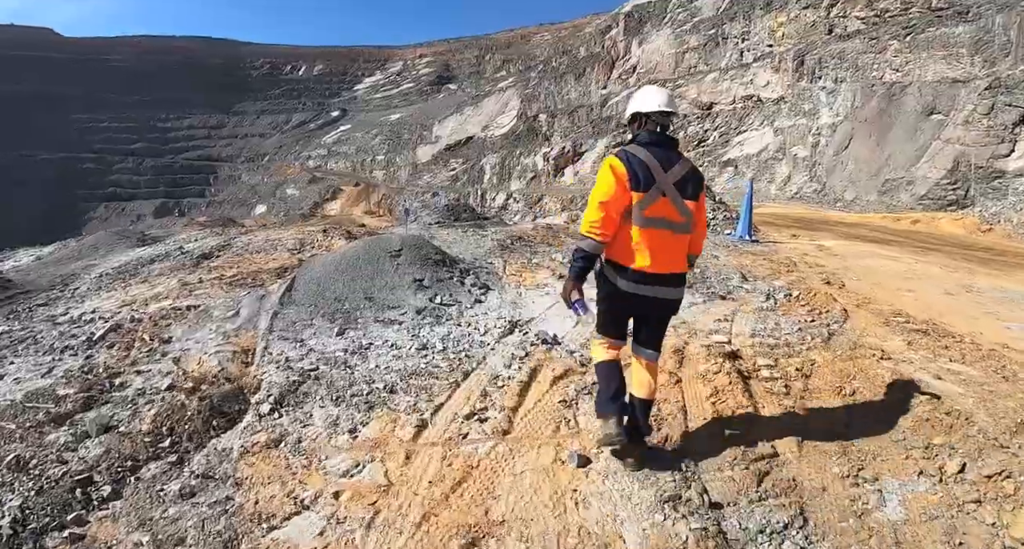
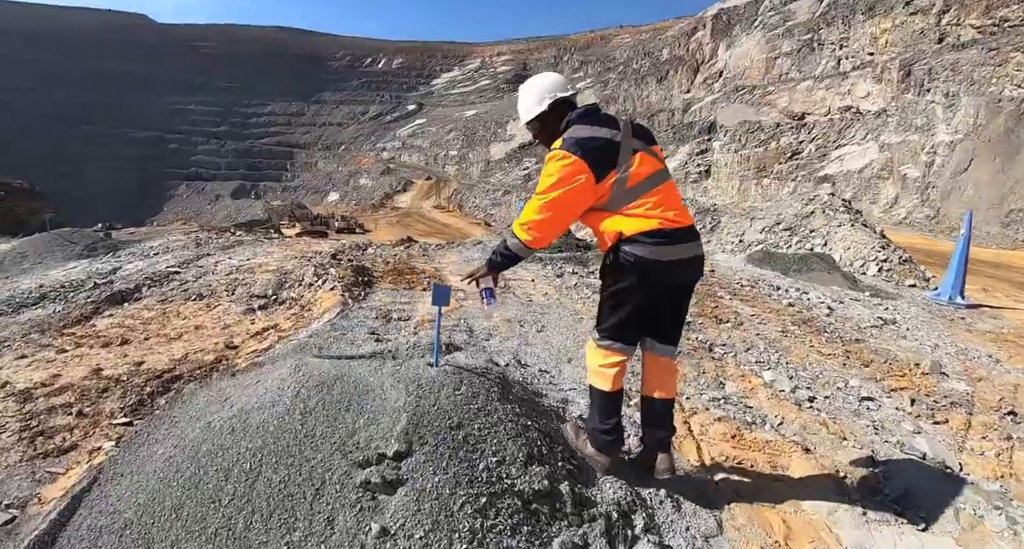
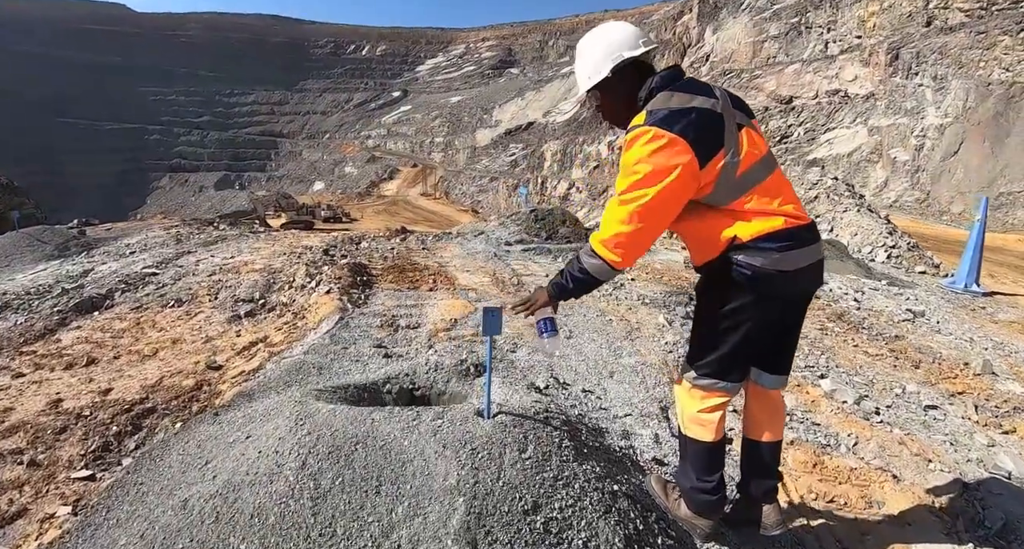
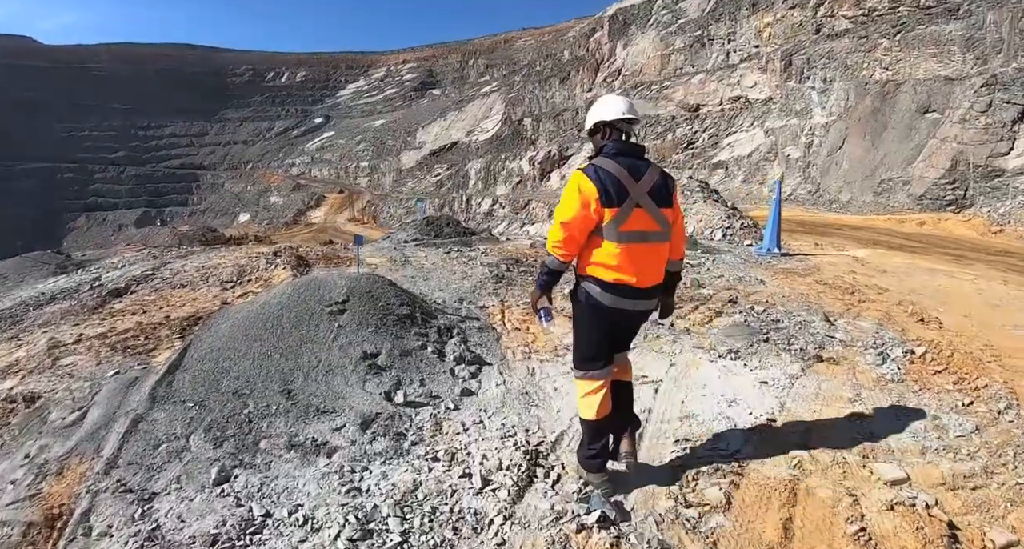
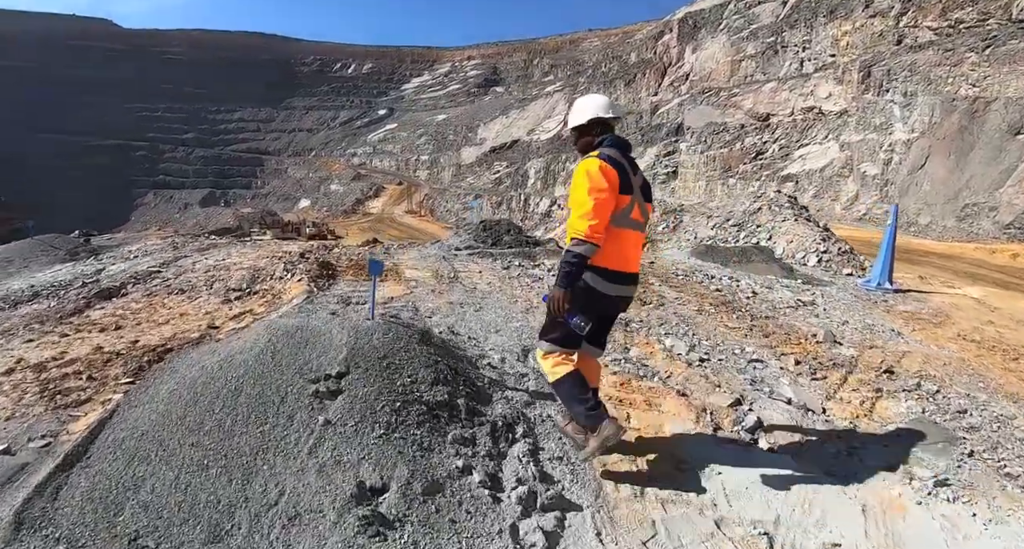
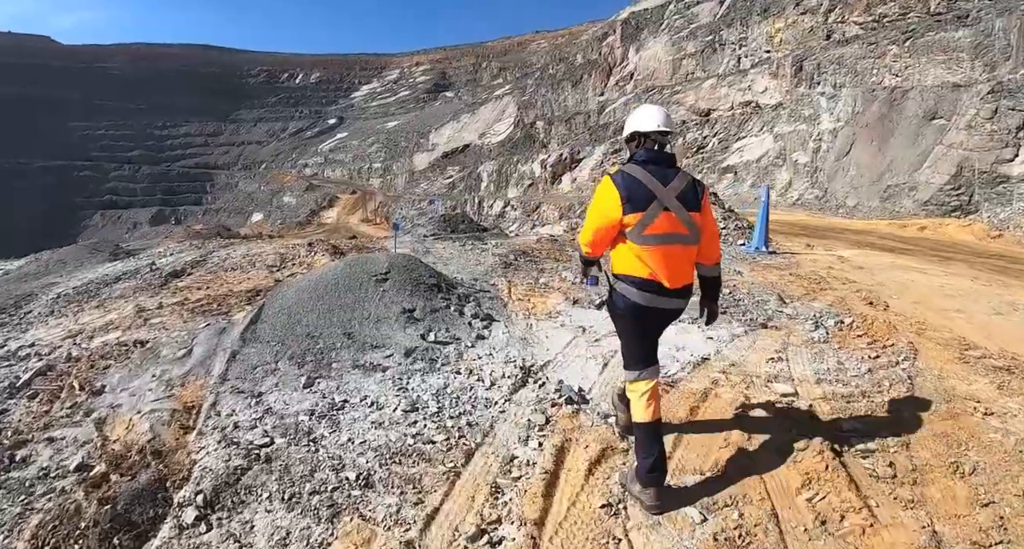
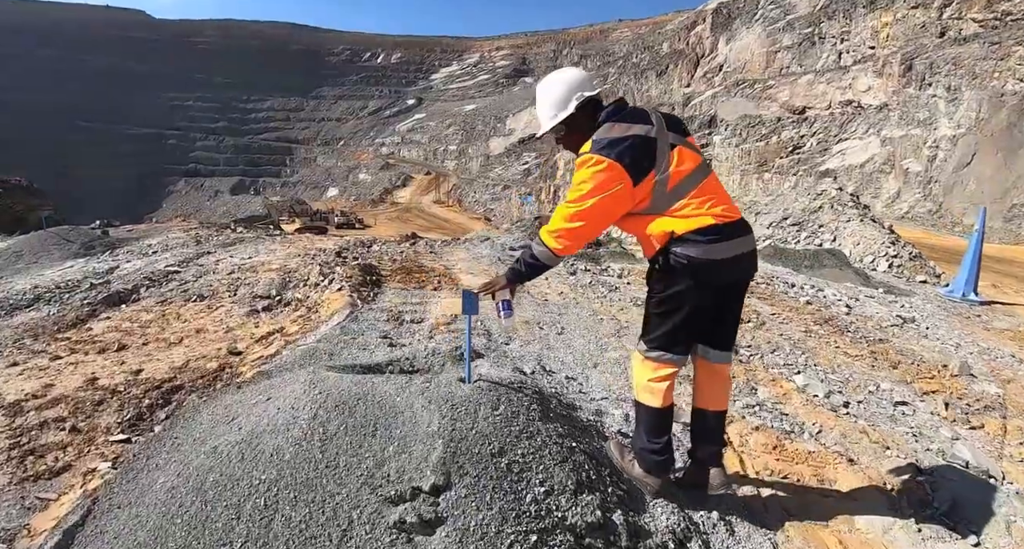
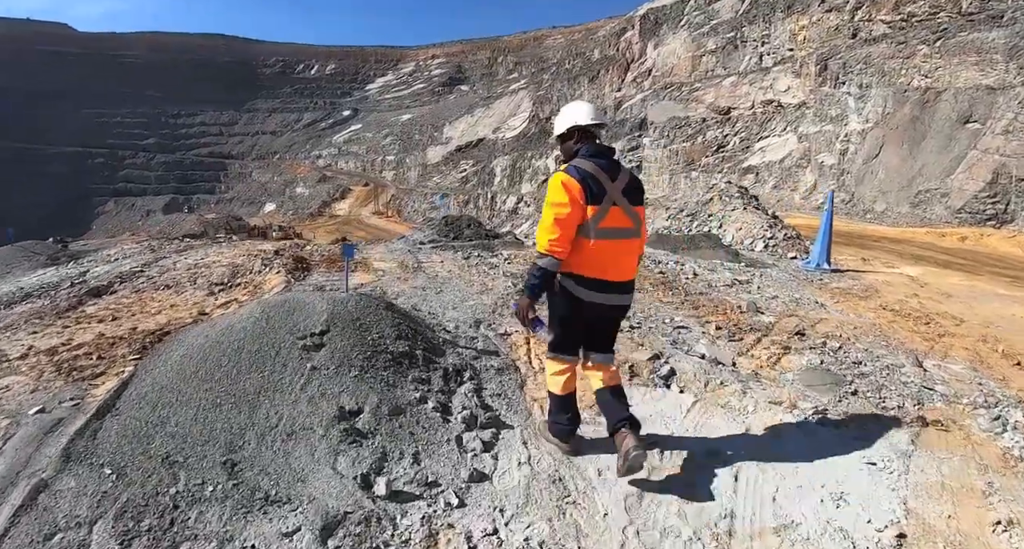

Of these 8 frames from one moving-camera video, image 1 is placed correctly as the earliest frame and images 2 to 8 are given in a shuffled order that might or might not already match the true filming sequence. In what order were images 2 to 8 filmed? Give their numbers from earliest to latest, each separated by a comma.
6, 4, 8, 5, 2, 7, 3
